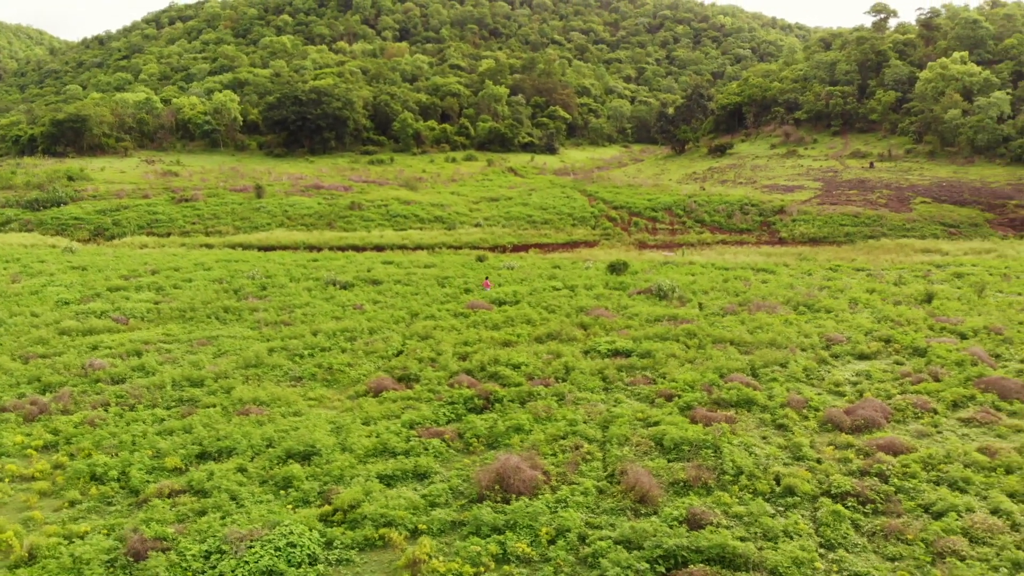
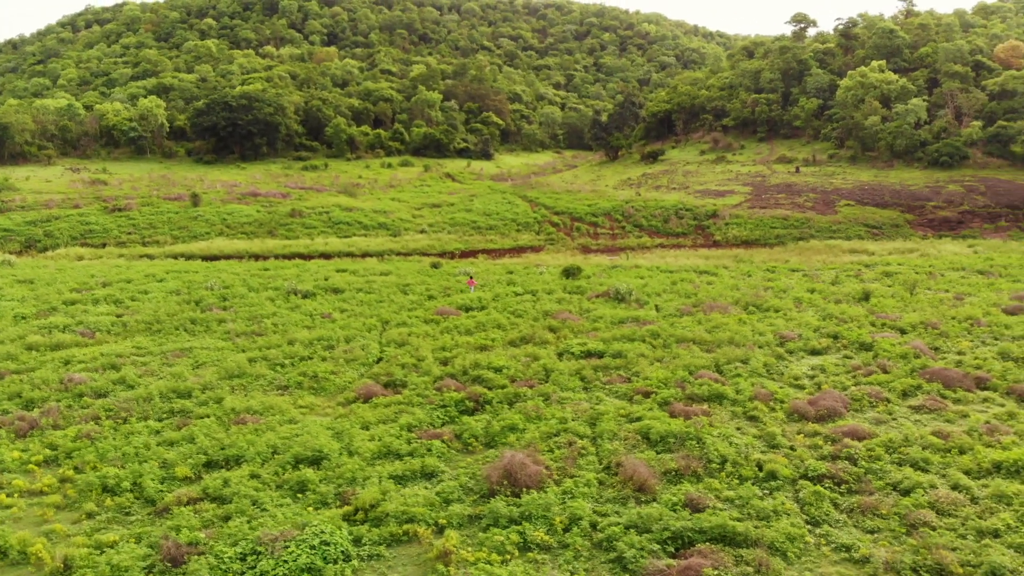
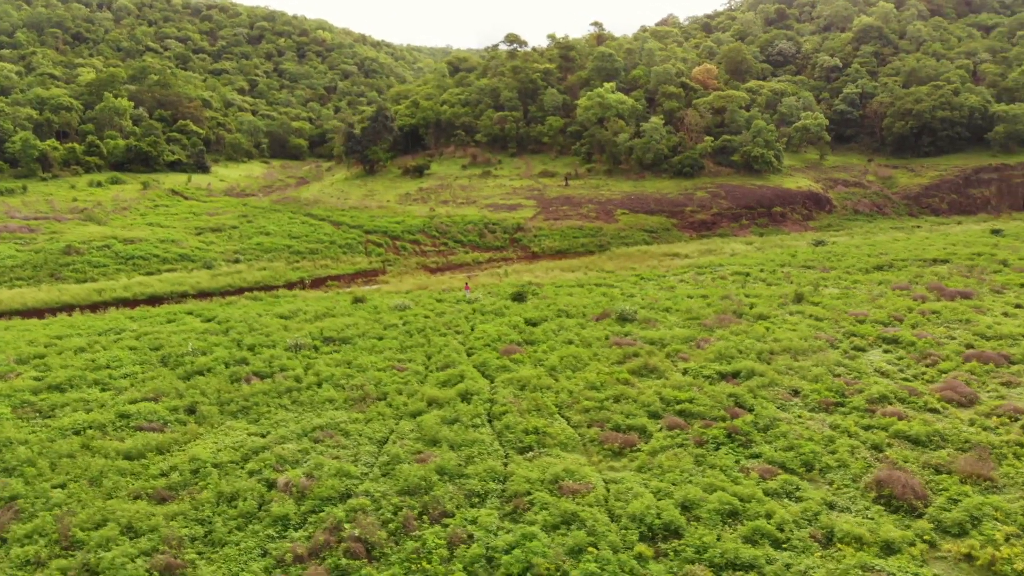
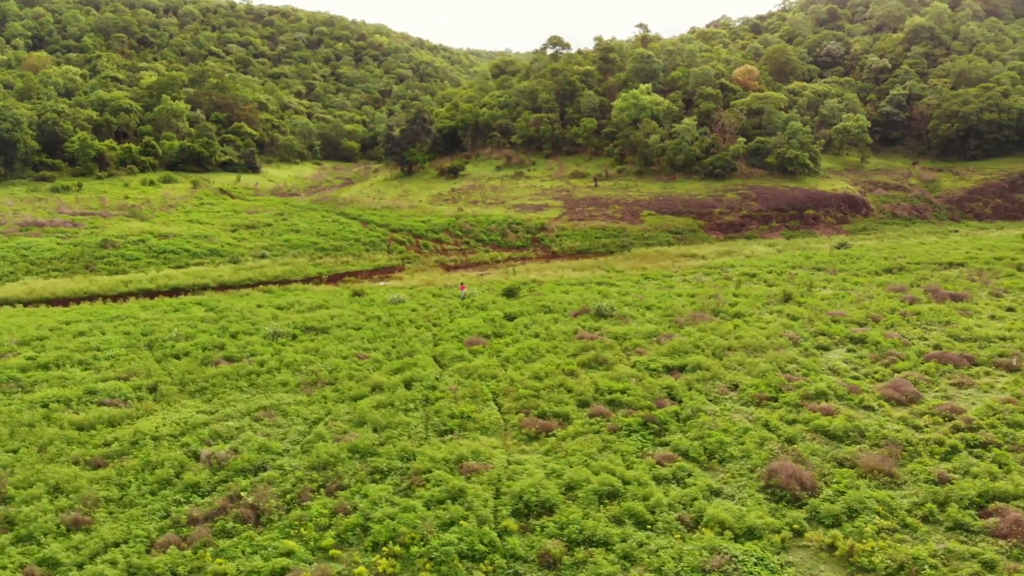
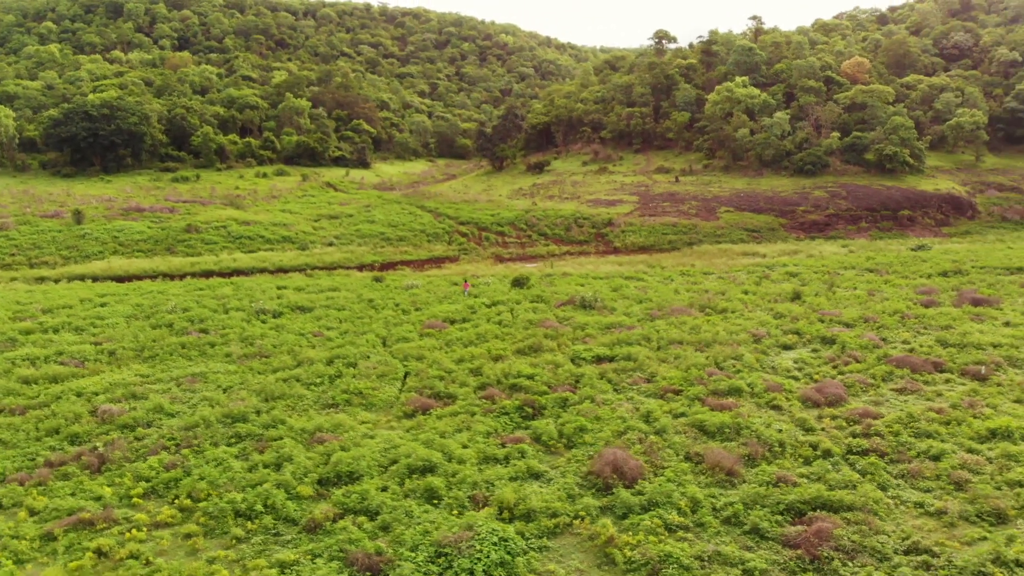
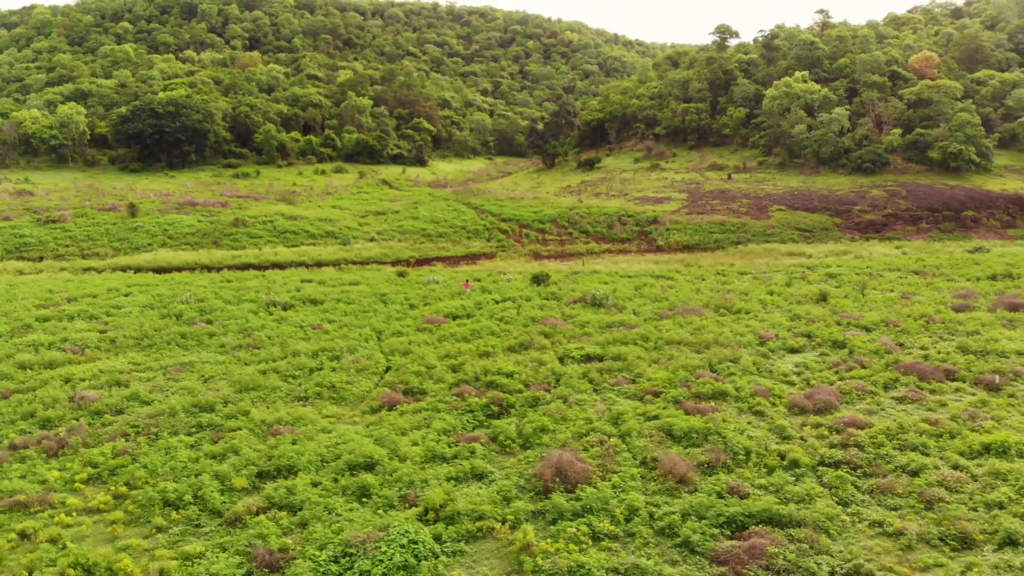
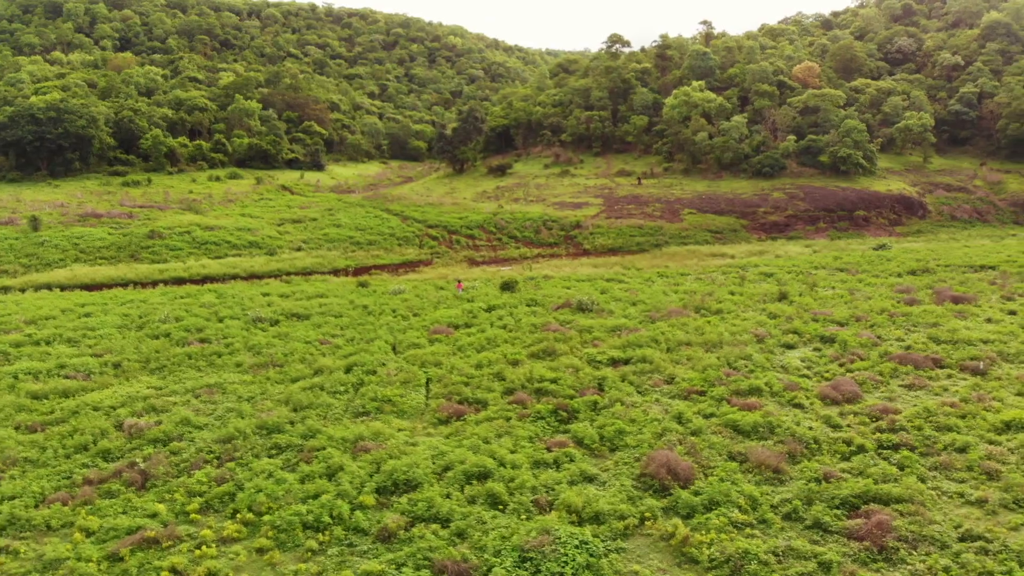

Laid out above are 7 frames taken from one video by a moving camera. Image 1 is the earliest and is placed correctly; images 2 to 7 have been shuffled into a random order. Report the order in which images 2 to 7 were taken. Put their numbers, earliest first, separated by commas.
2, 6, 5, 7, 4, 3
